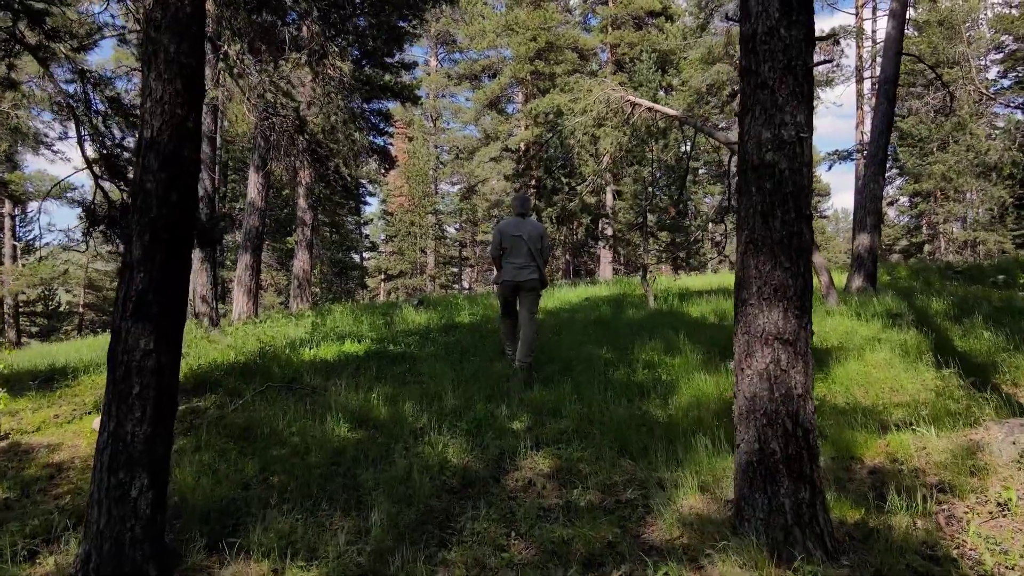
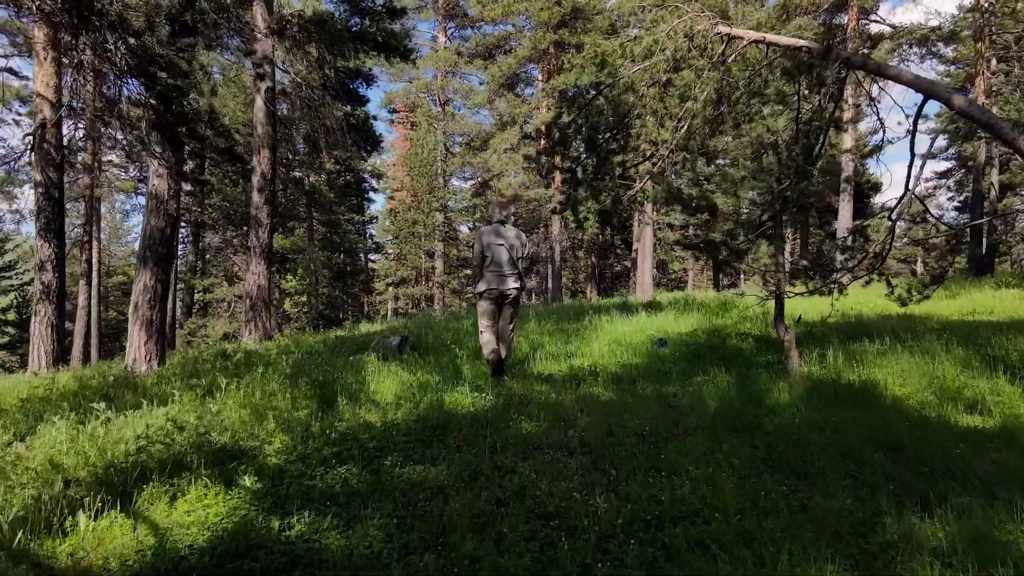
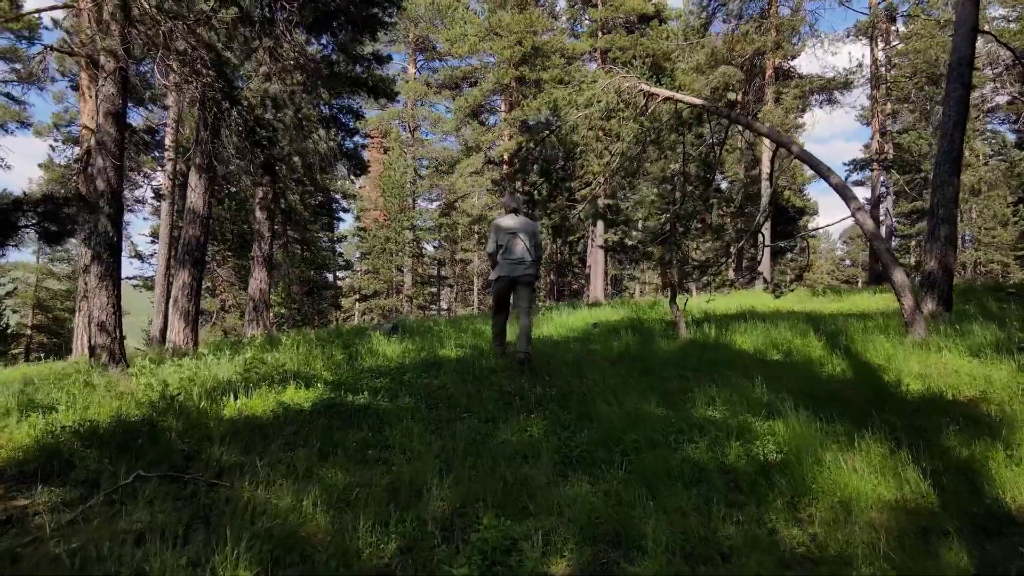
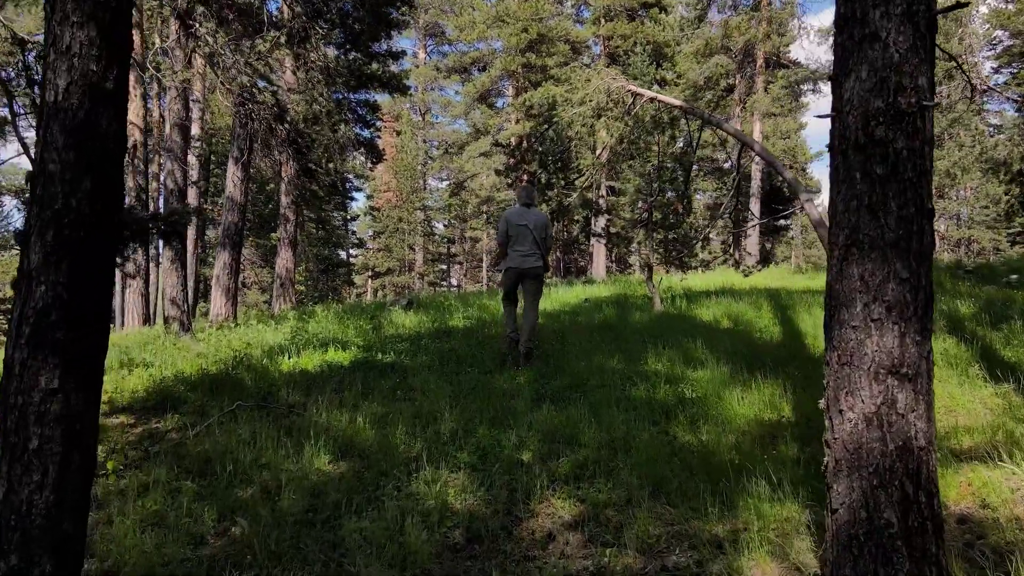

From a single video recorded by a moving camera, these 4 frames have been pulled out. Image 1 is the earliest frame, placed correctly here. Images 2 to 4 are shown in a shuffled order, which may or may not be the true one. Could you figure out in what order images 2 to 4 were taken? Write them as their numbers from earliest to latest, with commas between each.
4, 3, 2
